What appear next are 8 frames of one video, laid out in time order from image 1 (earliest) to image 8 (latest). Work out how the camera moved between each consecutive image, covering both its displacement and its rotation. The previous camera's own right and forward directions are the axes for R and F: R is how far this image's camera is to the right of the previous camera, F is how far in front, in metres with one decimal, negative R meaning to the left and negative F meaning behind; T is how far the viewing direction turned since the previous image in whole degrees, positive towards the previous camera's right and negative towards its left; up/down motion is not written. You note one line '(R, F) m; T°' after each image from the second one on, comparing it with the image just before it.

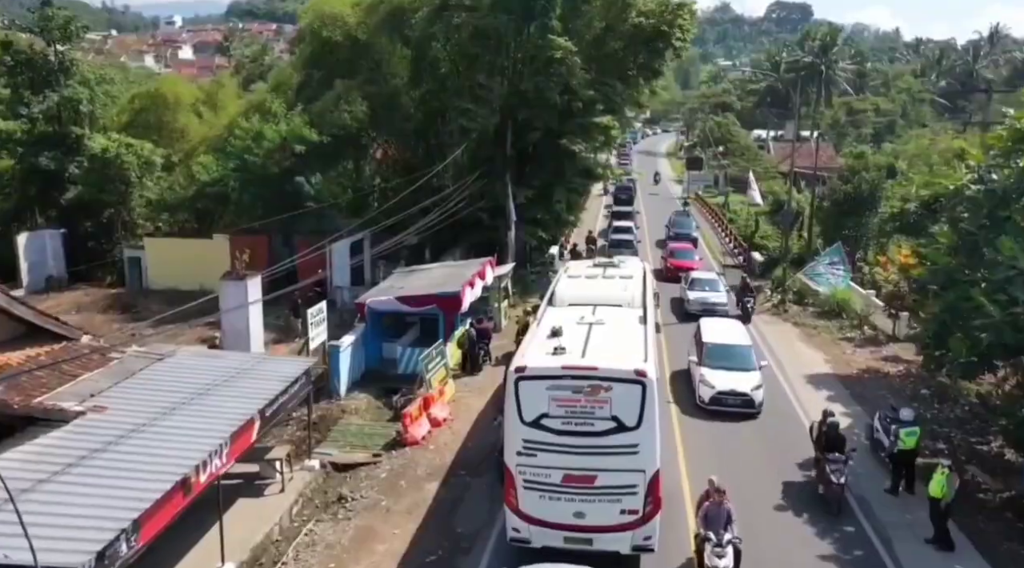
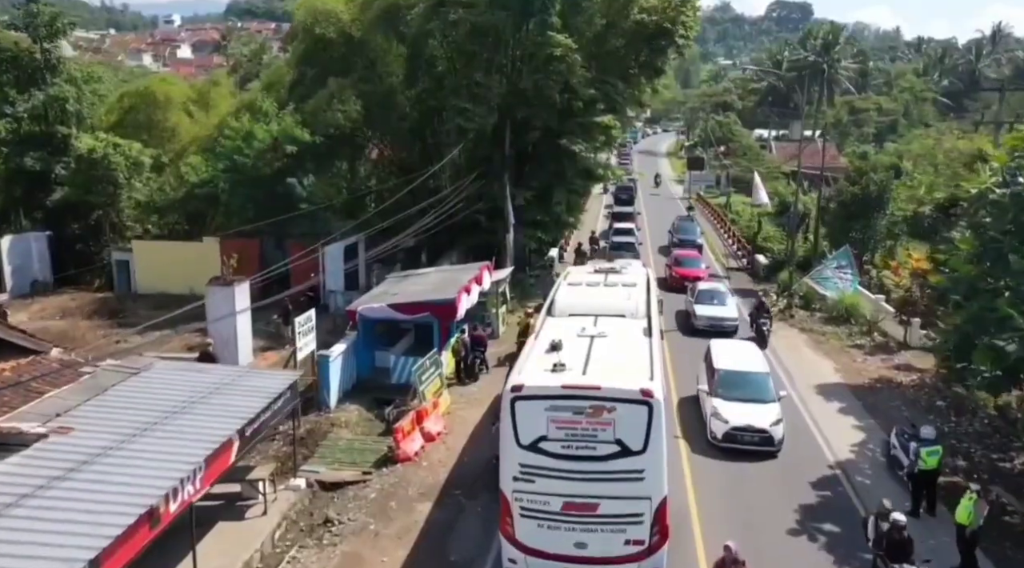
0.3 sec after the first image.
(0.0, +0.8) m; 0°
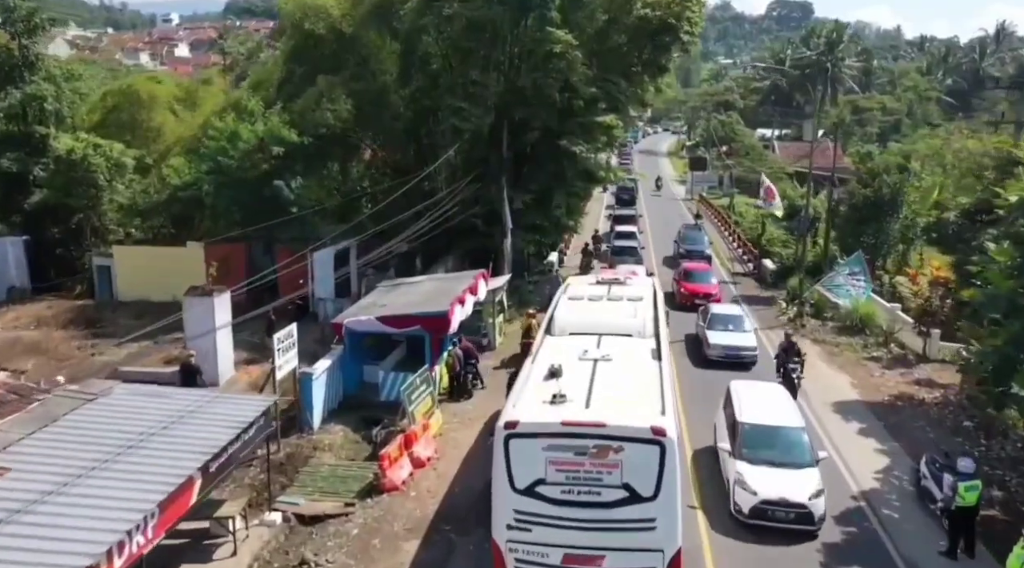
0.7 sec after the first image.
(+0.1, +1.3) m; 0°
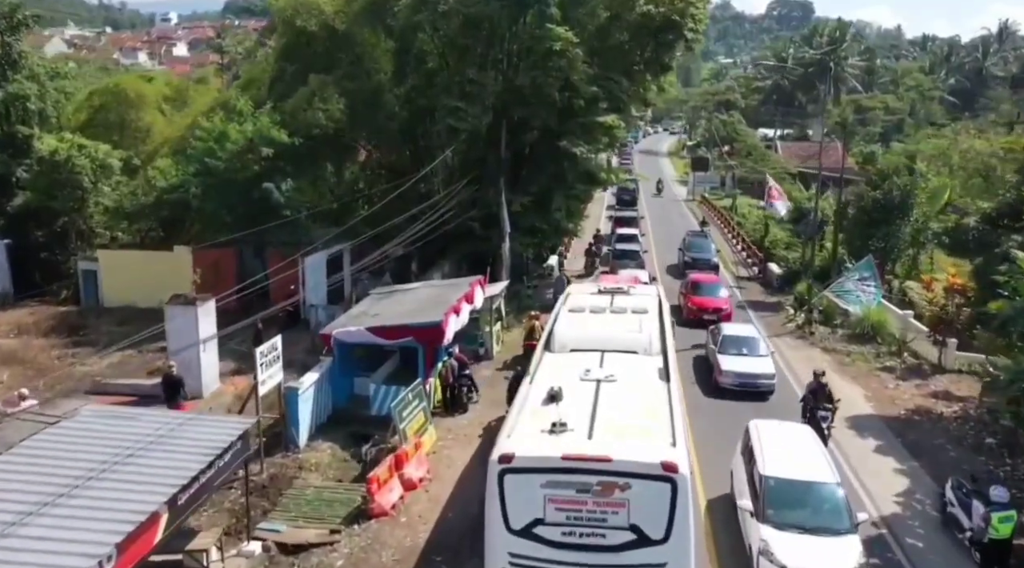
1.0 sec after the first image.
(0.0, +0.9) m; 0°
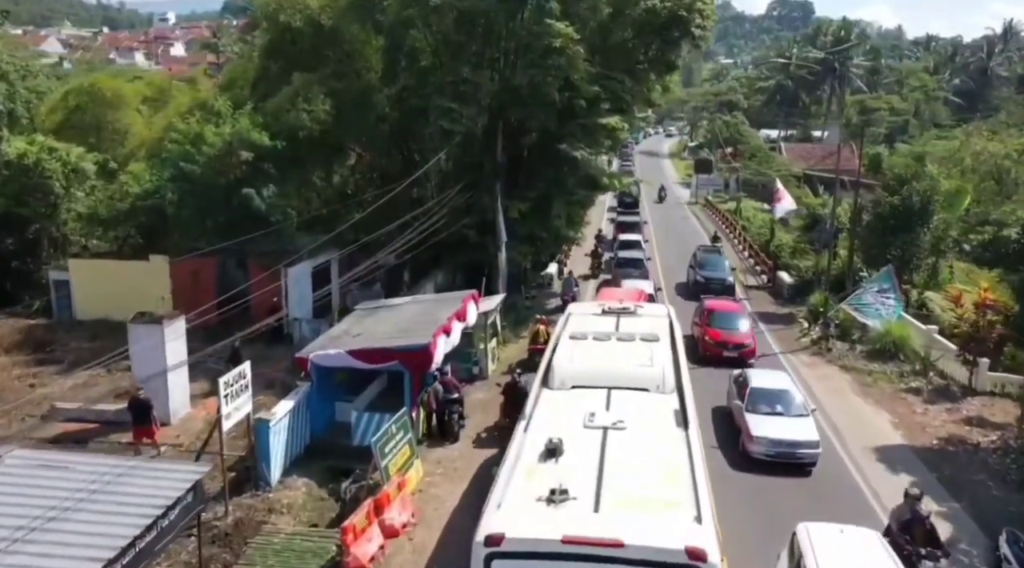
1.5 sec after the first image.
(+0.1, +1.6) m; 0°
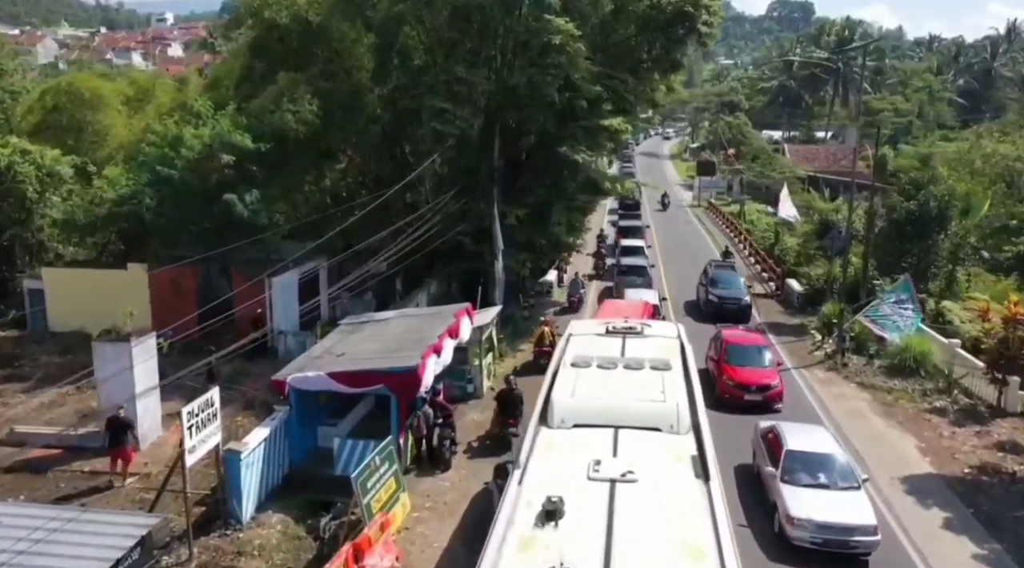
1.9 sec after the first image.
(+0.1, +1.3) m; 0°
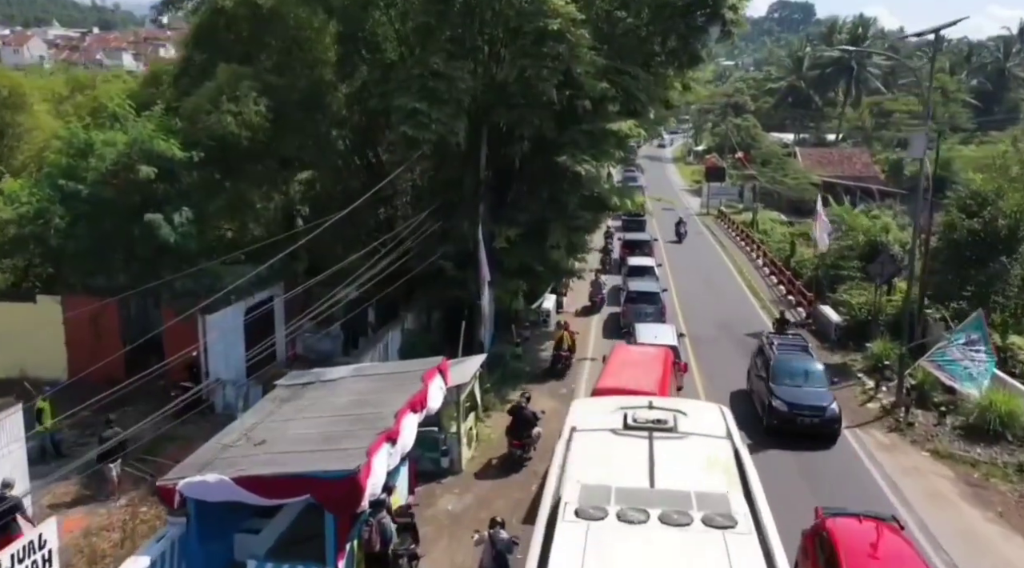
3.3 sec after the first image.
(+0.2, +4.2) m; 0°
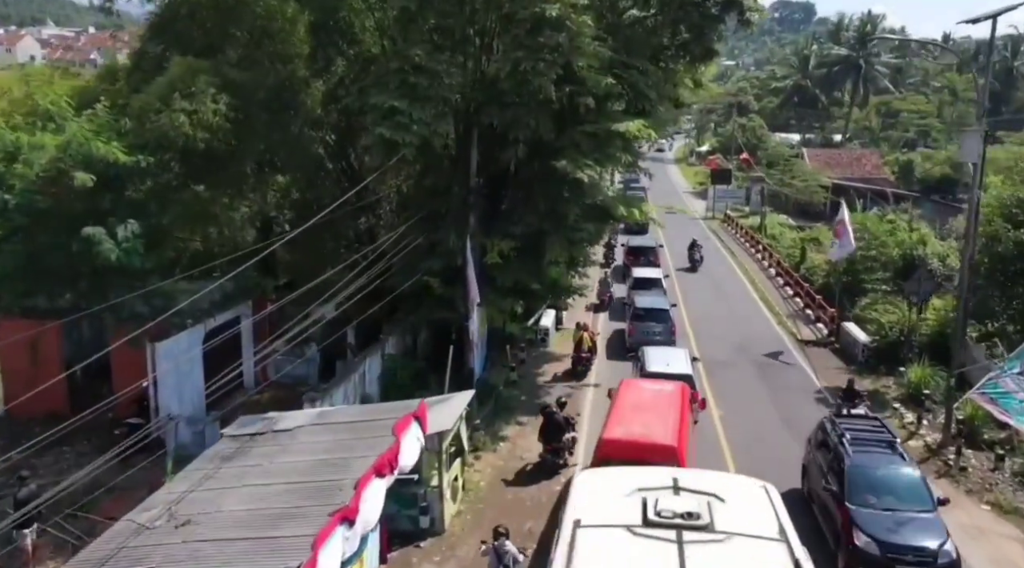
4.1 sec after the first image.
(+0.1, +2.4) m; 0°
